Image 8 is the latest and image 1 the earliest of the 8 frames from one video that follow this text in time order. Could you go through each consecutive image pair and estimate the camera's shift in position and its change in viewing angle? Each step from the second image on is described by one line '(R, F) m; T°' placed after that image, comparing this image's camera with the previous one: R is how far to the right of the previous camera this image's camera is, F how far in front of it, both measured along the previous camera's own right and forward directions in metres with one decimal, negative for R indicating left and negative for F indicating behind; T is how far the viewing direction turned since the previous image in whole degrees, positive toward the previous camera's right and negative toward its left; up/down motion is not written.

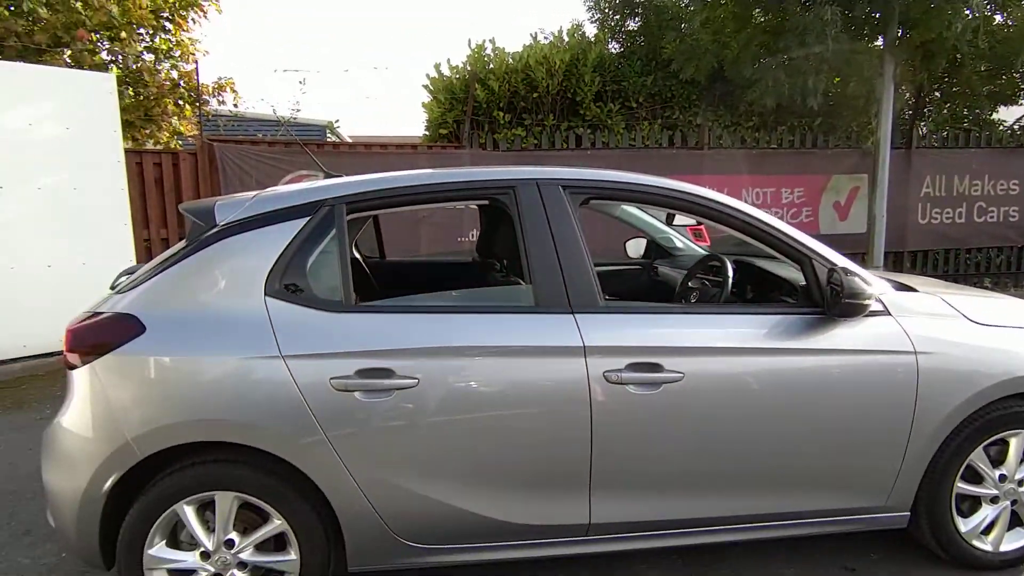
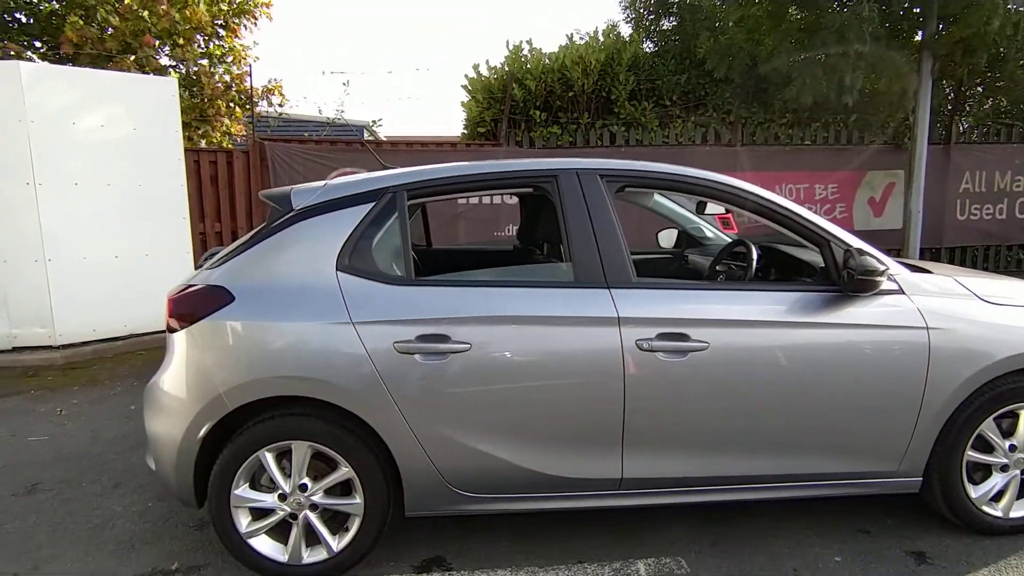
(0.0, -0.3) m; -3°
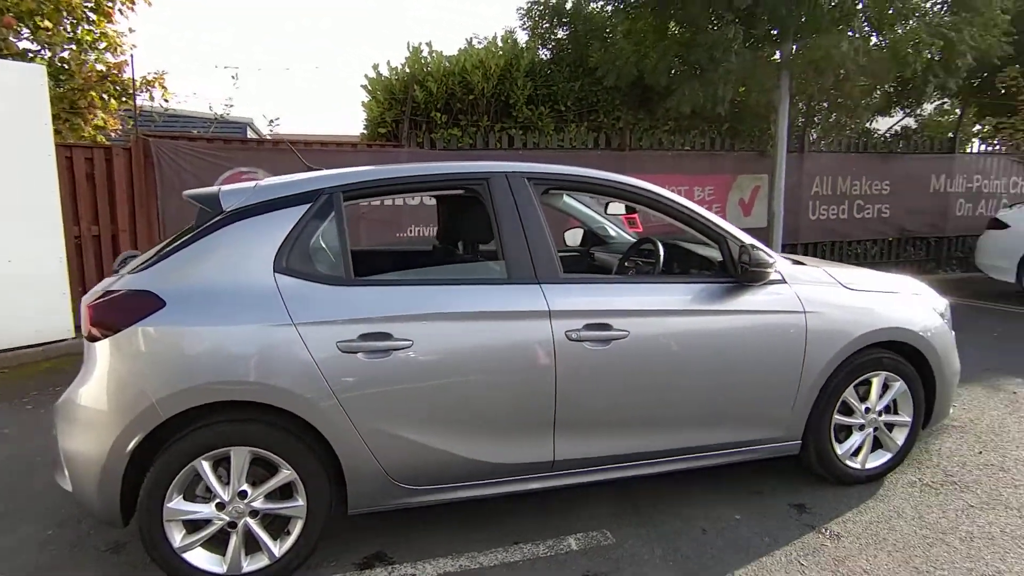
(-0.2, -0.1) m; +10°
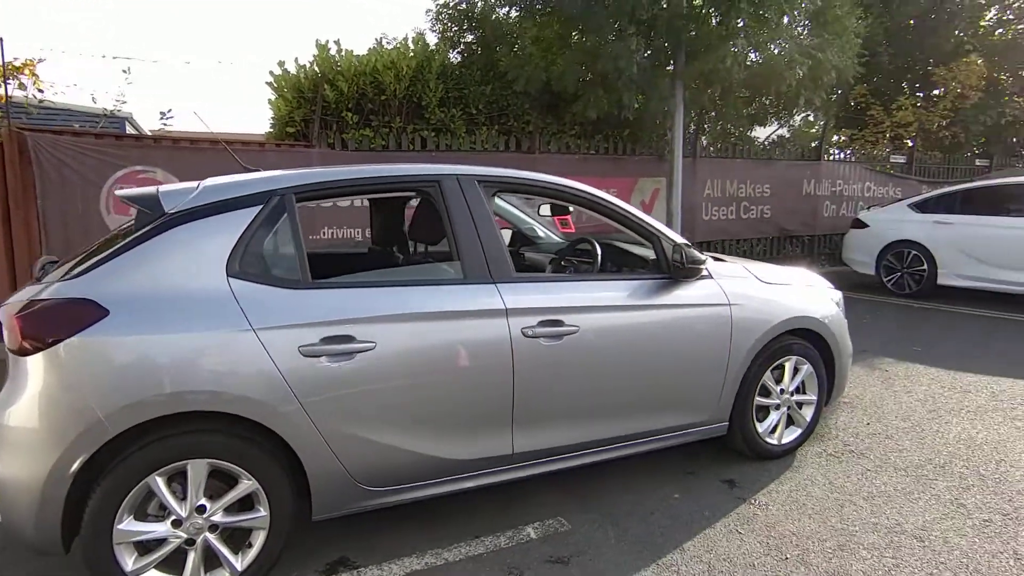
(-0.3, -0.1) m; +10°
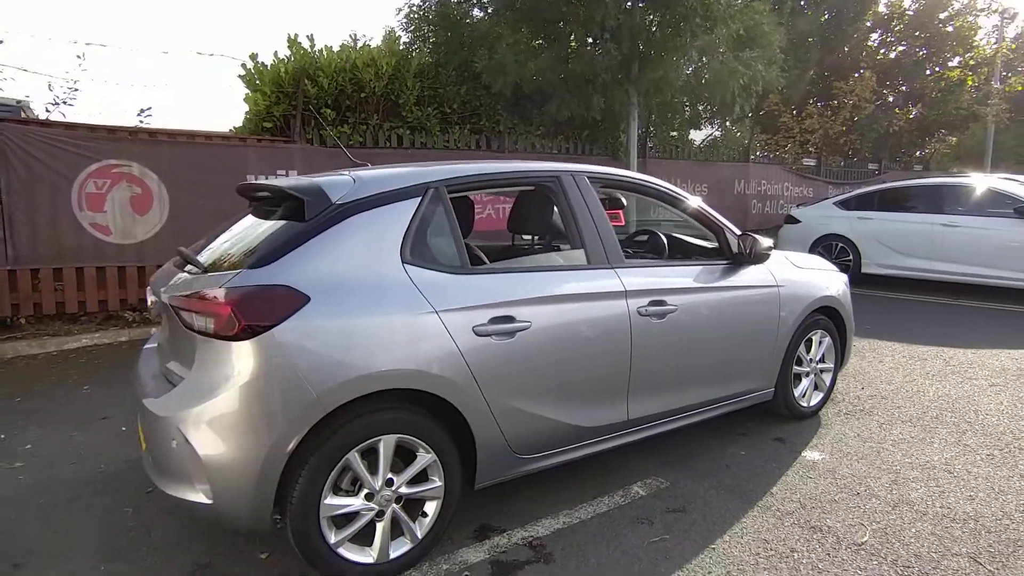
(-1.1, -0.2) m; +9°
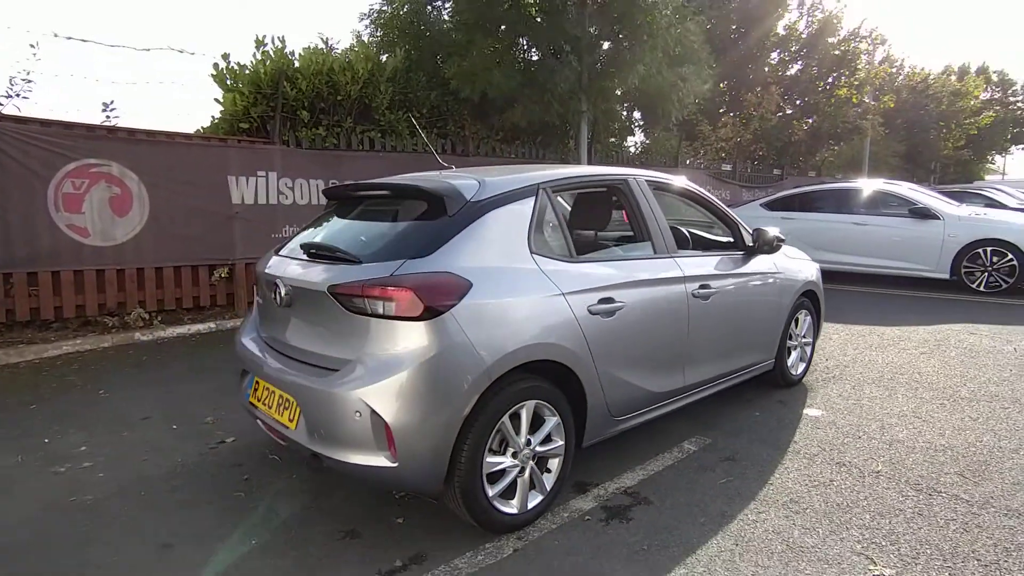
(-1.0, -0.4) m; +9°
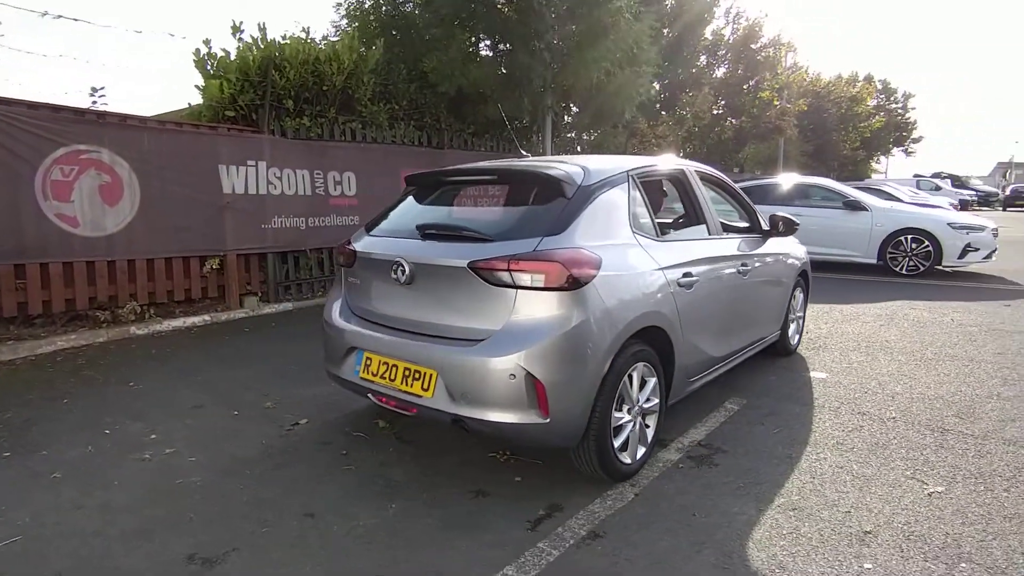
(-1.1, -0.2) m; +8°
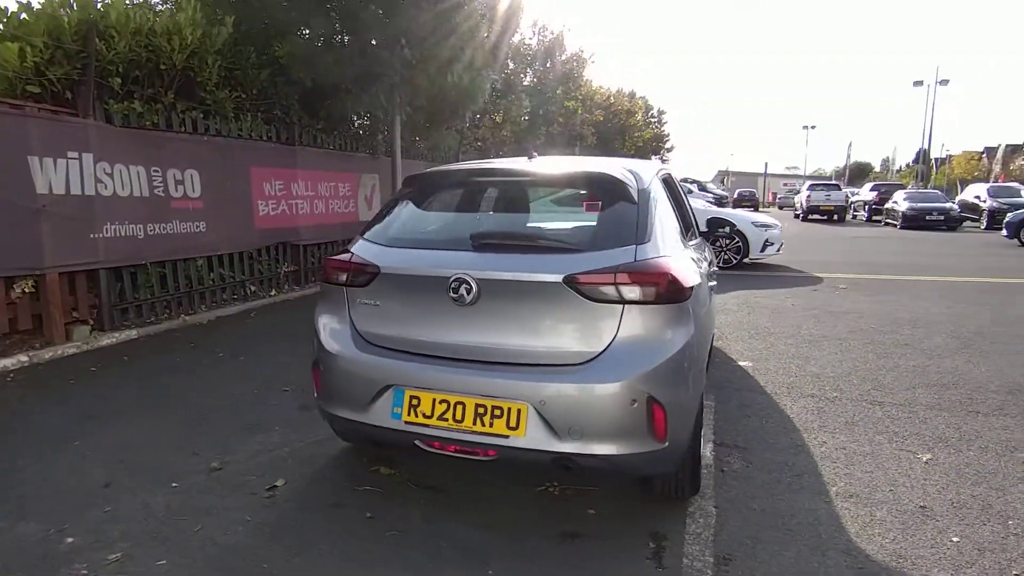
(-1.3, +0.6) m; +20°
